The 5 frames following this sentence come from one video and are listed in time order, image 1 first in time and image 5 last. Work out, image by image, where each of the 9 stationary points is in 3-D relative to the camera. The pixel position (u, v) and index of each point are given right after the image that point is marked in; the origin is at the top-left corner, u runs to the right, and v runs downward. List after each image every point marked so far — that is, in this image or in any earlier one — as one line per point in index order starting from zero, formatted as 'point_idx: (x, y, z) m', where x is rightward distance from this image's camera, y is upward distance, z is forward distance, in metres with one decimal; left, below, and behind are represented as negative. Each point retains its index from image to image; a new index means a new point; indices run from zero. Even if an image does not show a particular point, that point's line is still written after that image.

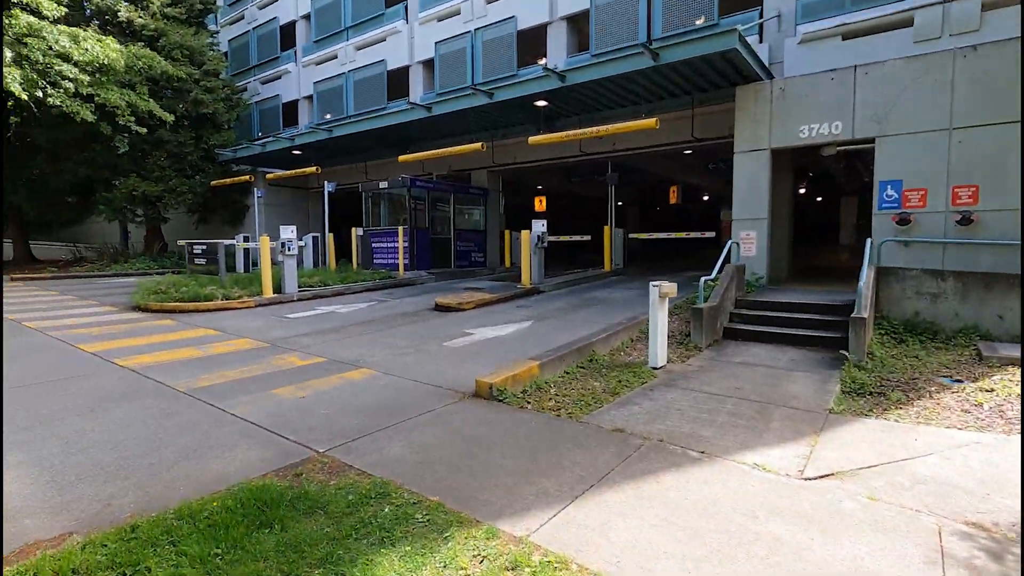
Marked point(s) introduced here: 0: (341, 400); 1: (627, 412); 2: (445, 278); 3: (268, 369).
0: (-1.6, -1.0, +5.0) m
1: (+1.0, -1.1, +4.7) m
2: (-1.9, +0.3, +15.1) m
3: (-2.8, -0.9, +6.1) m
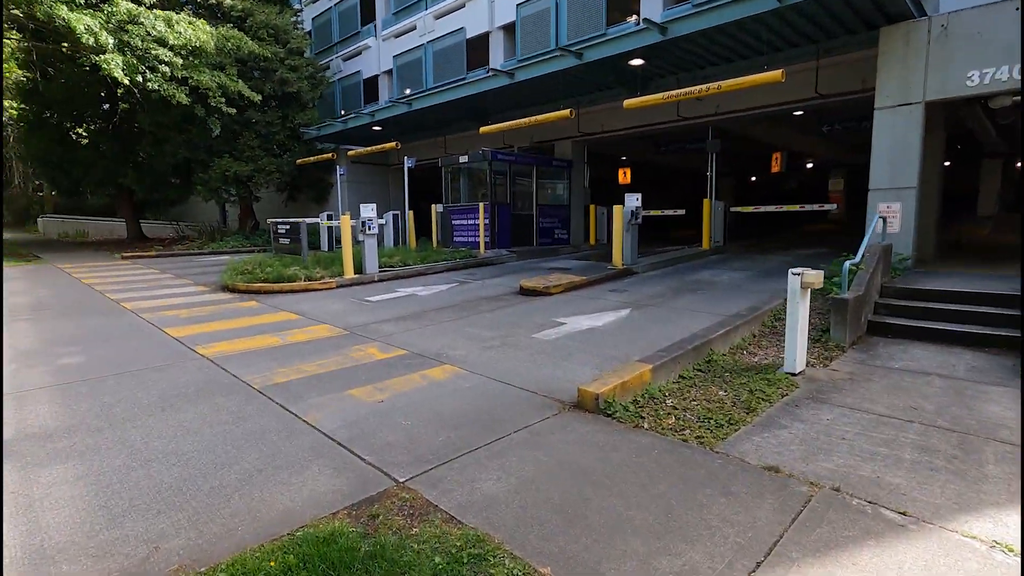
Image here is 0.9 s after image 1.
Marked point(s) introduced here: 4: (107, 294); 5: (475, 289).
0: (-0.7, -1.0, +4.4) m
1: (+1.8, -1.1, +3.7) m
2: (+0.4, +0.8, +14.4) m
3: (-1.7, -0.8, +5.6) m
4: (-7.8, -0.1, +10.2) m
5: (-0.7, 0.0, +10.0) m
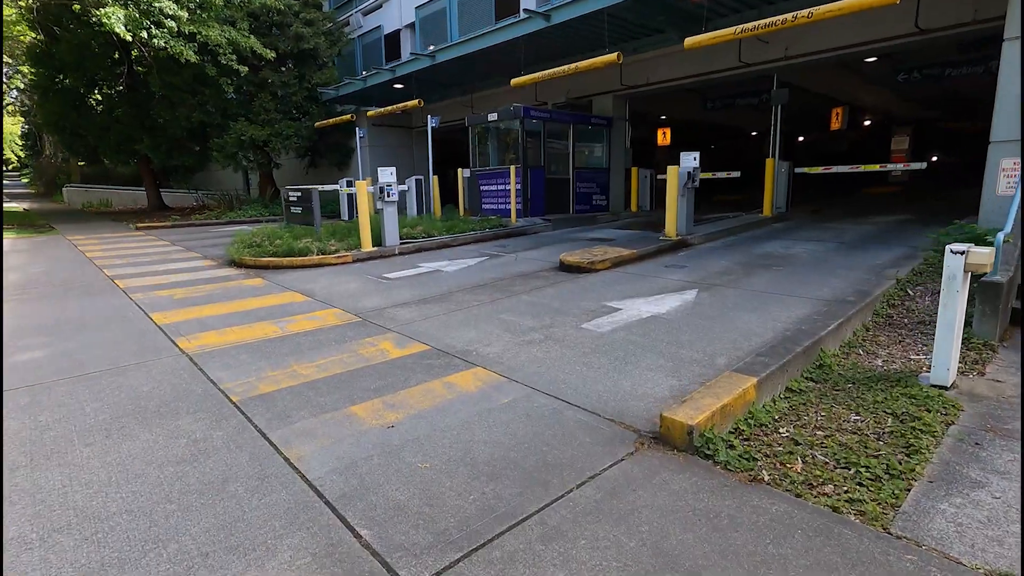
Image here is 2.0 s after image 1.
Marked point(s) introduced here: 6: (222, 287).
0: (-0.4, -0.9, +3.2) m
1: (+2.1, -1.0, +2.5) m
2: (+1.2, +1.5, +13.0) m
3: (-1.3, -0.6, +4.5) m
4: (-7.1, +0.3, +9.4) m
5: (-0.1, +0.4, +8.7) m
6: (-4.2, 0.0, +7.8) m
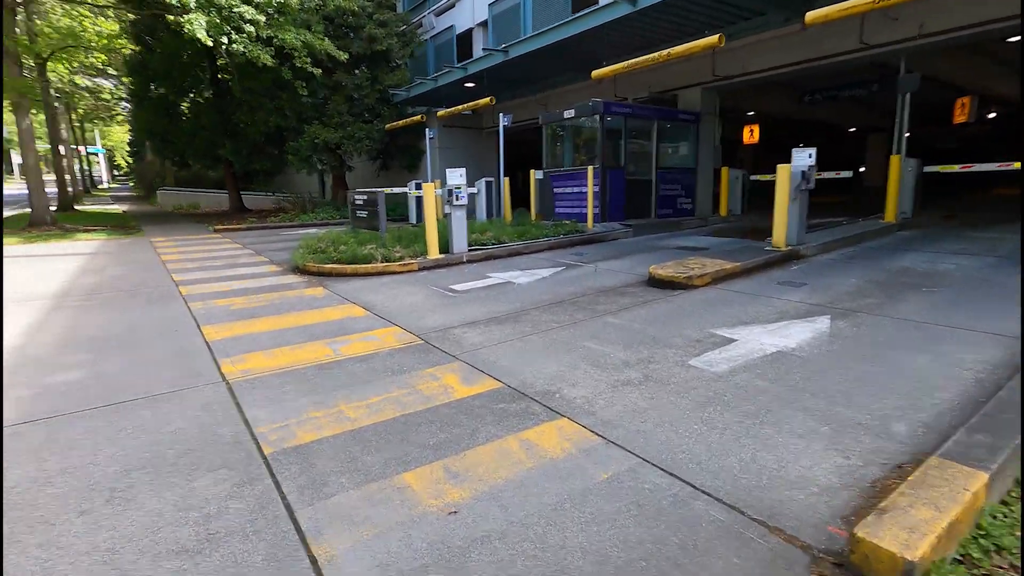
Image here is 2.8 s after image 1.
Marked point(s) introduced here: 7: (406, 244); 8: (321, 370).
0: (+0.1, -1.1, +2.3) m
1: (+2.5, -1.3, +1.3) m
2: (+2.9, +1.3, +11.9) m
3: (-0.7, -0.8, +3.7) m
4: (-5.8, +0.2, +9.2) m
5: (+1.1, +0.2, +7.8) m
6: (-3.2, -0.1, +7.3) m
7: (-1.9, +0.8, +9.5) m
8: (-1.6, -0.7, +4.4) m
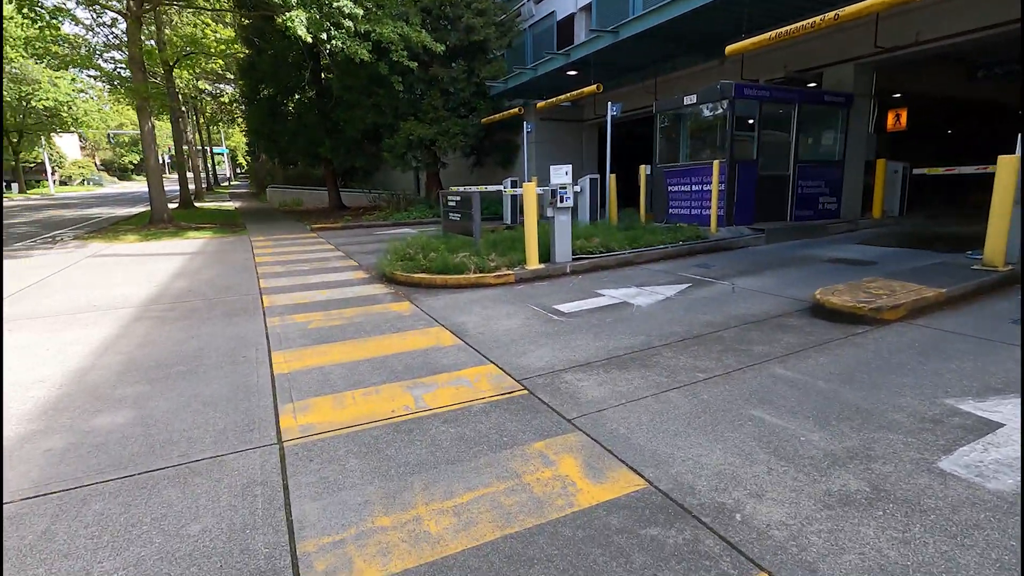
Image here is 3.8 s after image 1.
0: (+0.6, -1.4, +1.0) m
1: (+2.8, -1.6, -0.4) m
2: (+5.0, +0.9, +10.0) m
3: (0.0, -1.1, +2.5) m
4: (-4.1, +0.2, +8.8) m
5: (+2.5, -0.1, +6.2) m
6: (-1.8, -0.3, +6.5) m
7: (-0.2, +0.6, +8.4) m
8: (-0.7, -0.9, +3.4) m
